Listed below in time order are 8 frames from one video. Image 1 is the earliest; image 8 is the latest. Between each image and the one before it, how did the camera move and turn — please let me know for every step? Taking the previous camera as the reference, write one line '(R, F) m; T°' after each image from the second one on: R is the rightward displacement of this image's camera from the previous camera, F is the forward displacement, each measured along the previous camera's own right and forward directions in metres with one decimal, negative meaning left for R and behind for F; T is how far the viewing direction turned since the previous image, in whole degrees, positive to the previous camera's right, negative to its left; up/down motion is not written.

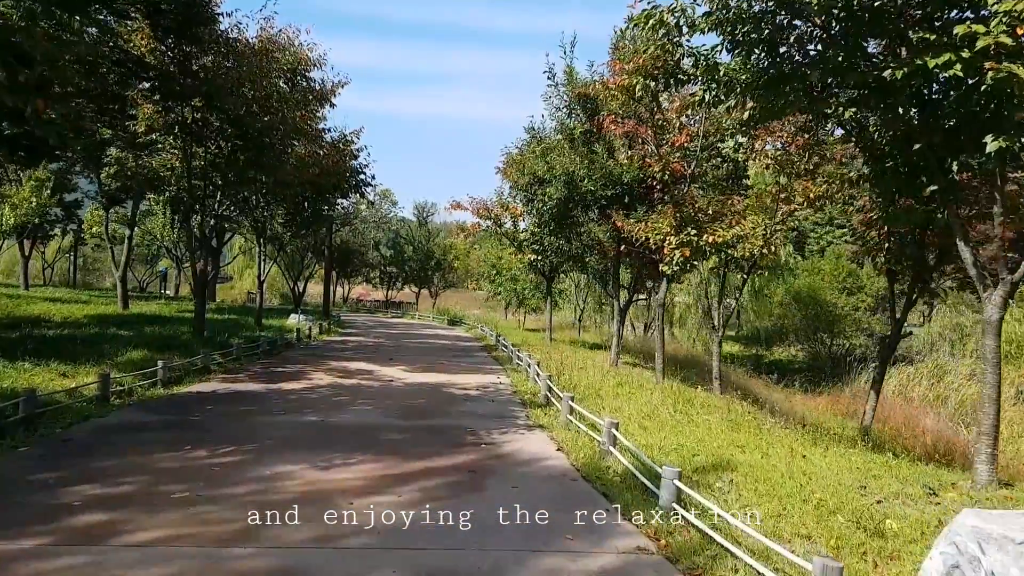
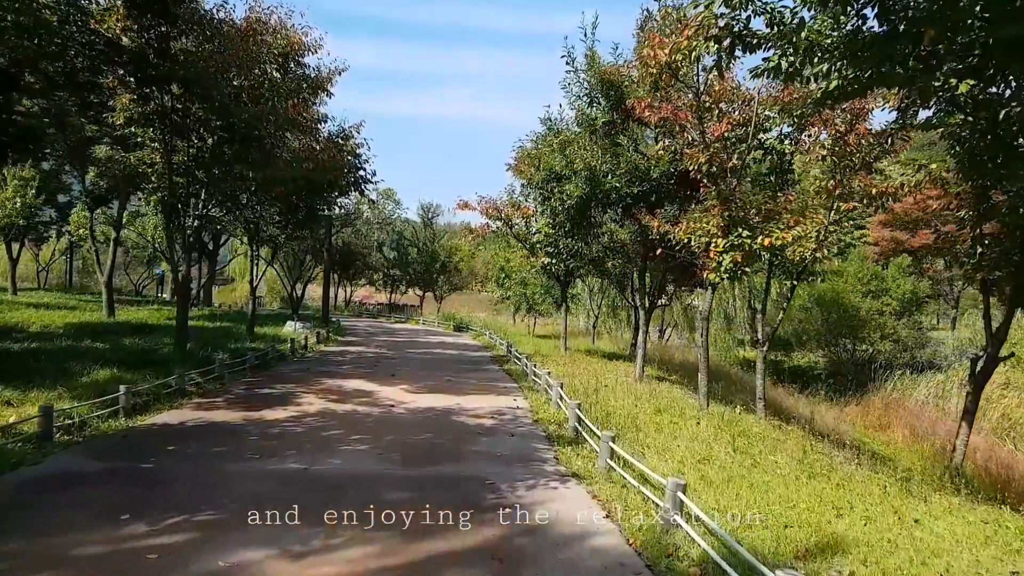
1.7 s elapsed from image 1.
(-0.2, +1.4) m; 0°
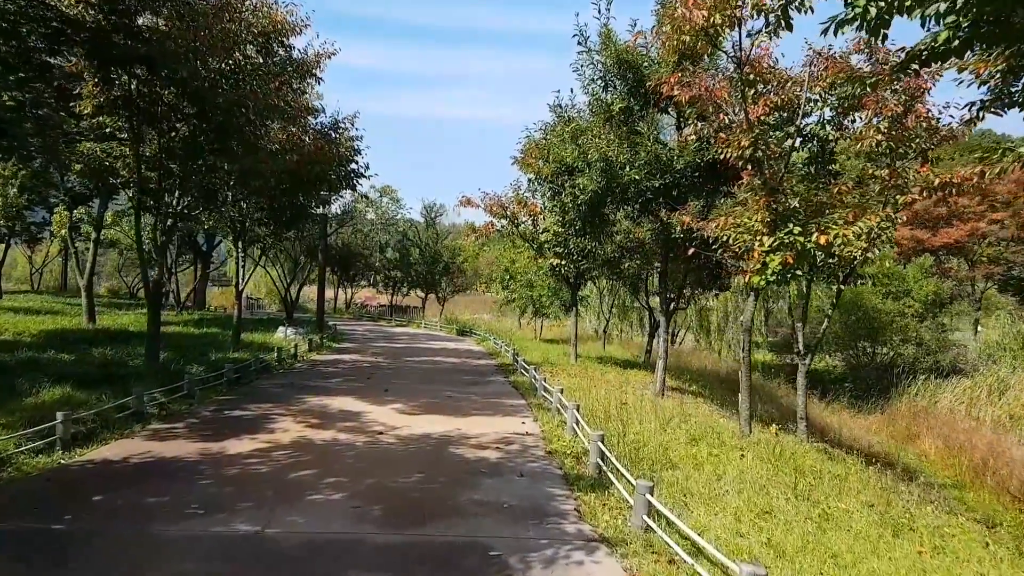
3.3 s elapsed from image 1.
(0.0, +1.3) m; 0°
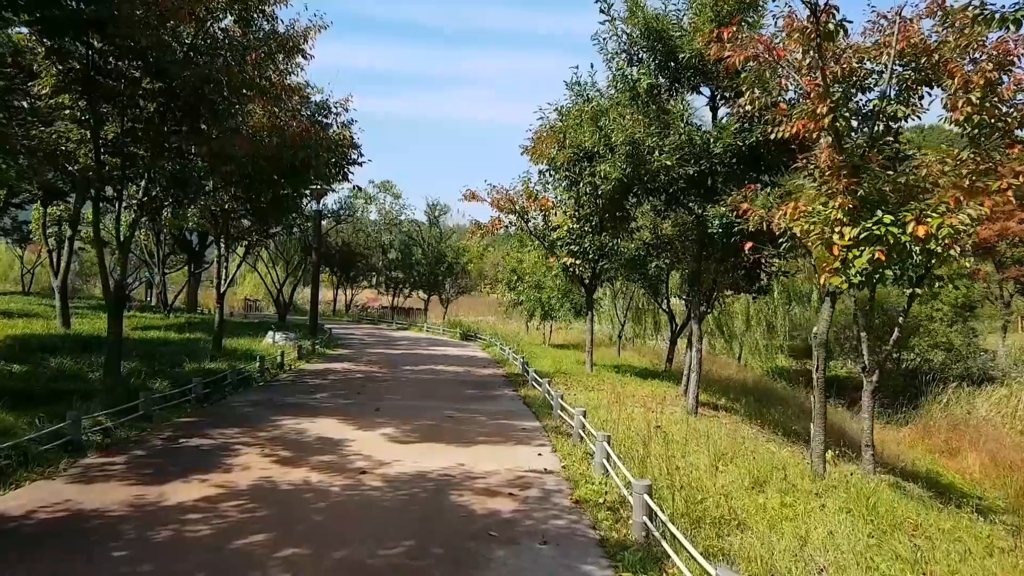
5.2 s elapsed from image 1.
(-0.1, +1.5) m; 0°
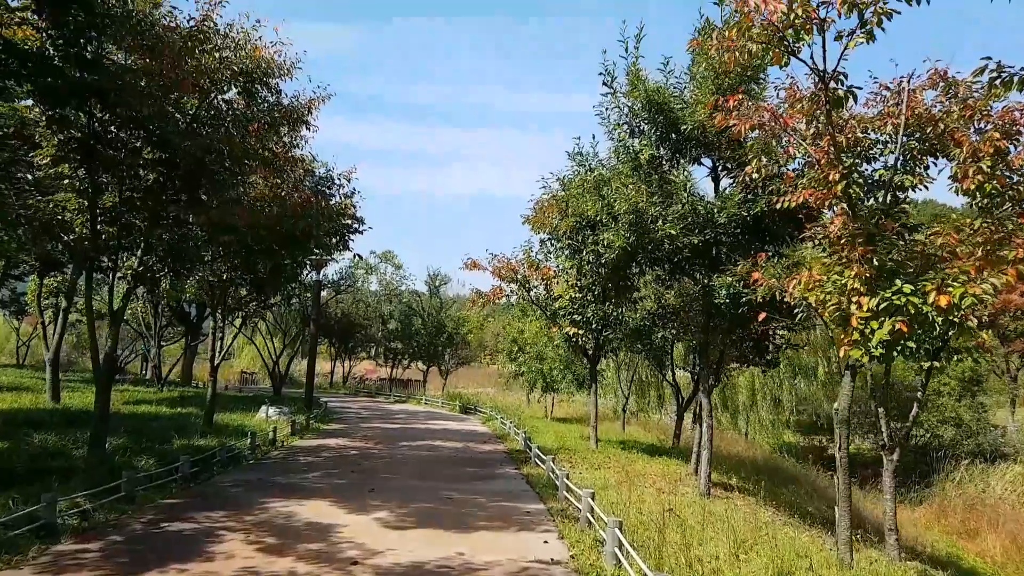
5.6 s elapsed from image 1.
(0.0, +0.3) m; 0°
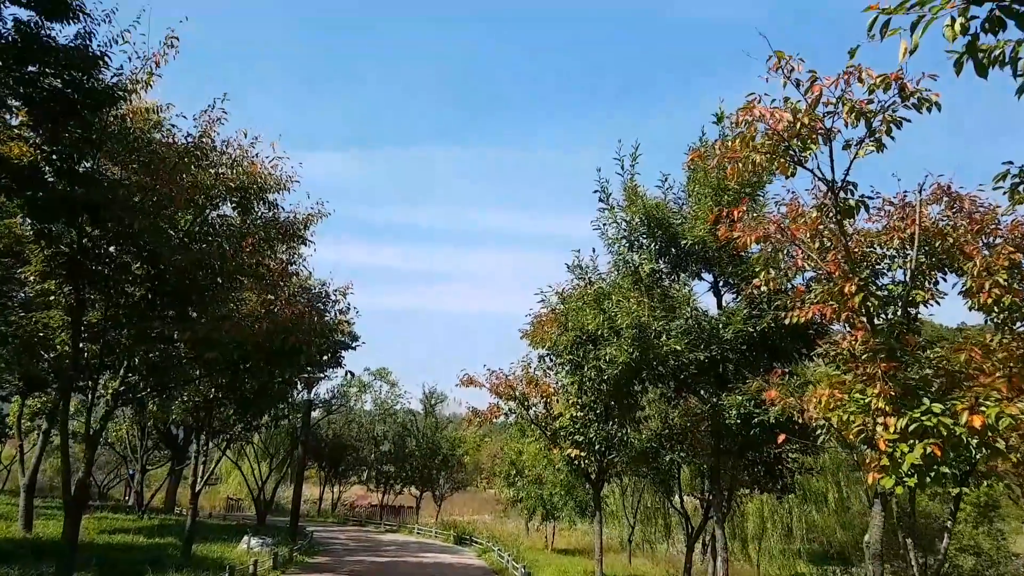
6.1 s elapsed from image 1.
(0.0, +0.4) m; 0°
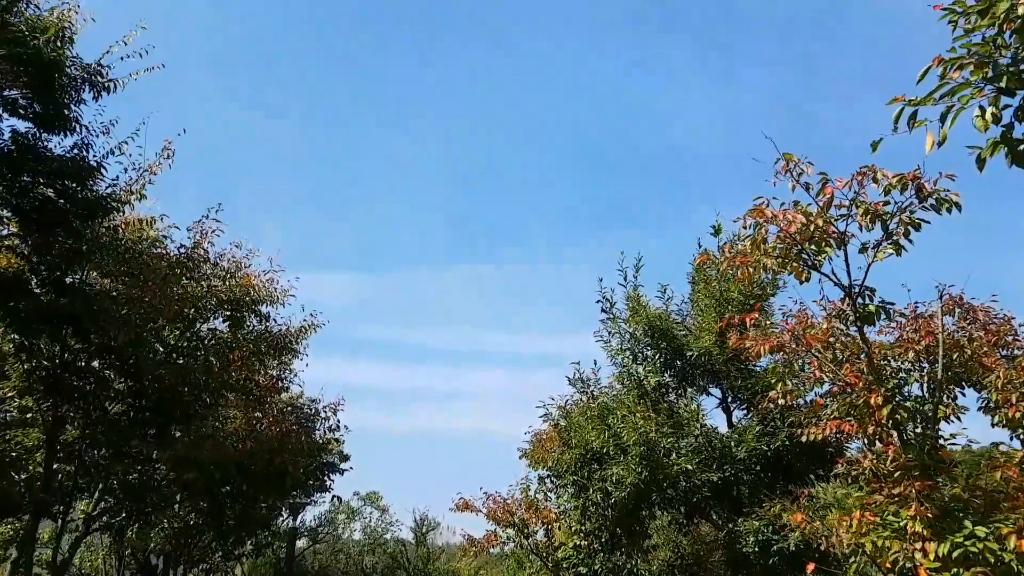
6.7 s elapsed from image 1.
(0.0, +0.3) m; 0°
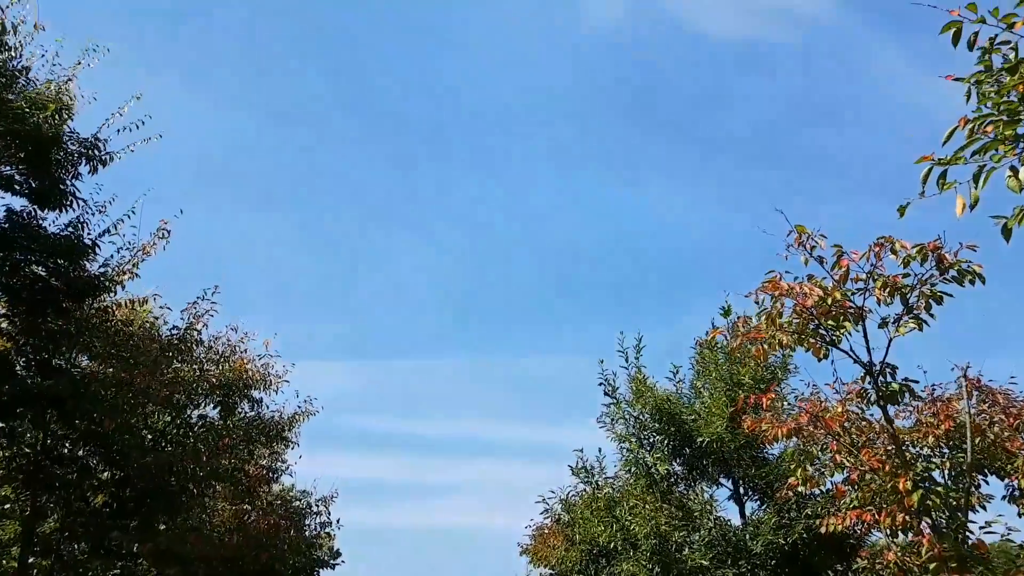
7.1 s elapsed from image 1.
(0.0, +0.2) m; 0°
